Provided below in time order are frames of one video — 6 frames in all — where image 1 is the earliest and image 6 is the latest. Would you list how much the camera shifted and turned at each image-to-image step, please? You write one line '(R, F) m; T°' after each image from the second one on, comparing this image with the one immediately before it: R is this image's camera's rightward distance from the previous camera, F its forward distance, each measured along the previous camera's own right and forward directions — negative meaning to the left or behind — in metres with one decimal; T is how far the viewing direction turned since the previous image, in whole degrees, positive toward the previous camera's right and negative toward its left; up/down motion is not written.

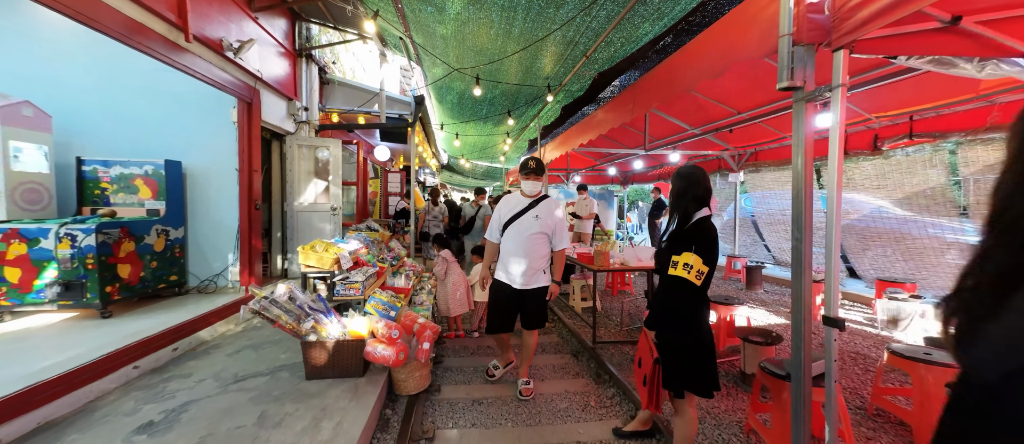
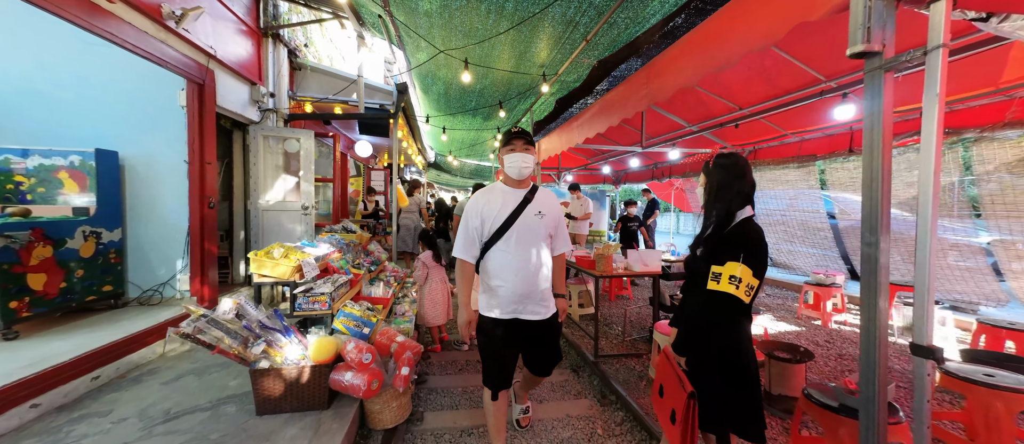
(0.0, +0.4) m; +2°
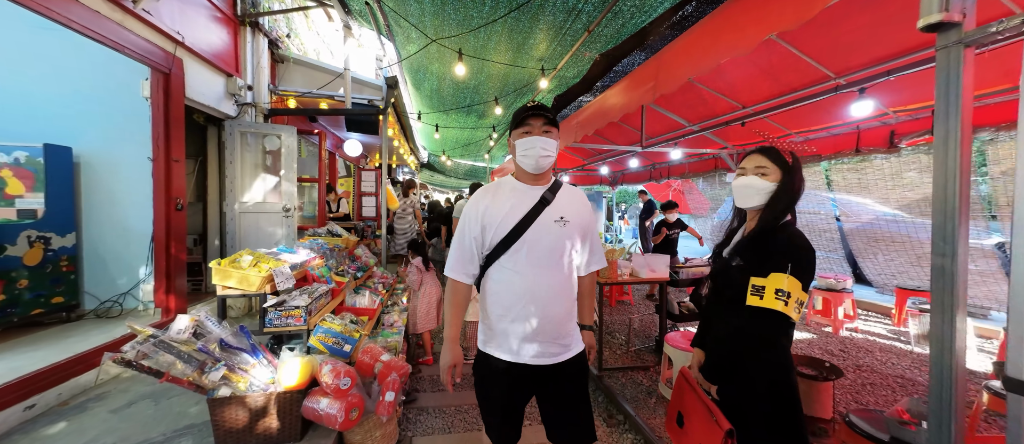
(0.0, +0.2) m; +1°
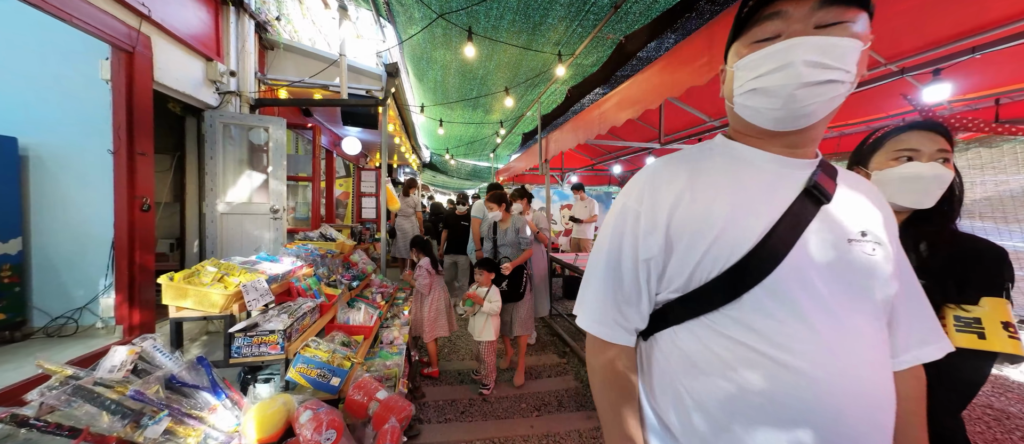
(-0.1, +0.4) m; 0°
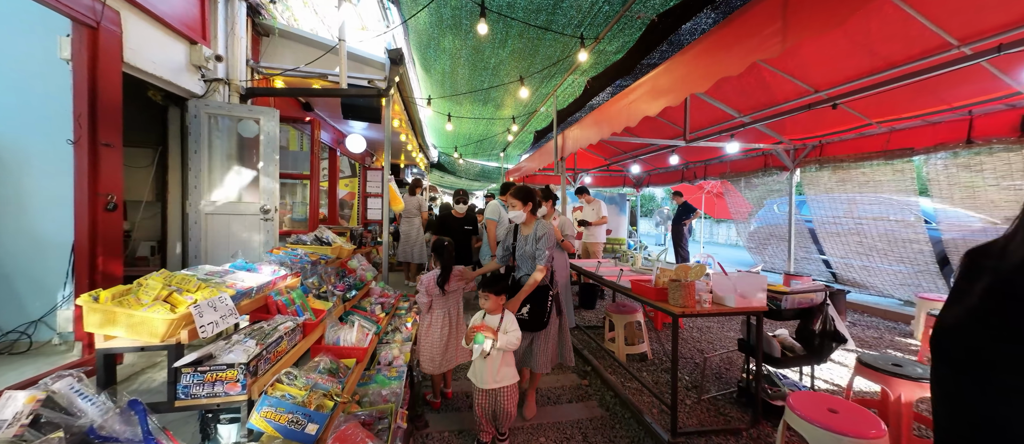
(-0.1, +0.4) m; -1°
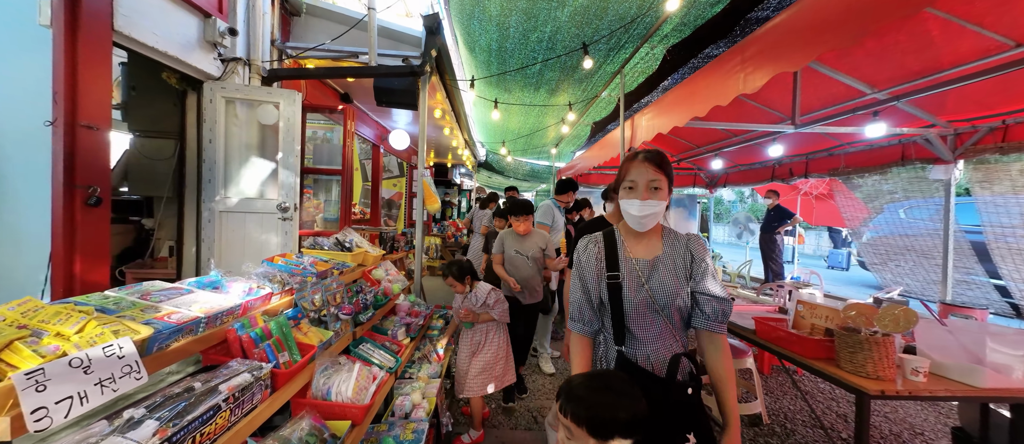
(-0.1, +0.7) m; -9°
